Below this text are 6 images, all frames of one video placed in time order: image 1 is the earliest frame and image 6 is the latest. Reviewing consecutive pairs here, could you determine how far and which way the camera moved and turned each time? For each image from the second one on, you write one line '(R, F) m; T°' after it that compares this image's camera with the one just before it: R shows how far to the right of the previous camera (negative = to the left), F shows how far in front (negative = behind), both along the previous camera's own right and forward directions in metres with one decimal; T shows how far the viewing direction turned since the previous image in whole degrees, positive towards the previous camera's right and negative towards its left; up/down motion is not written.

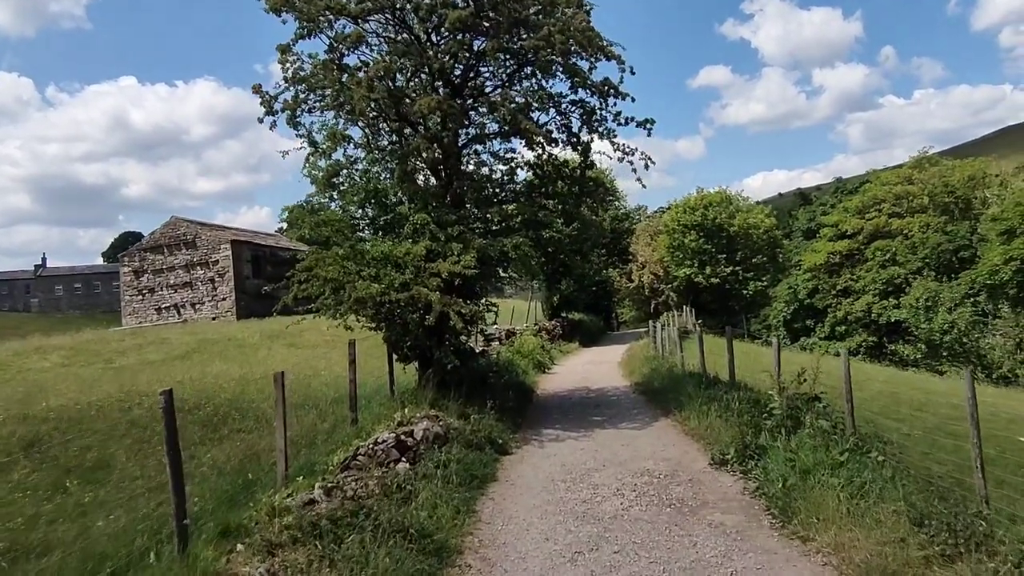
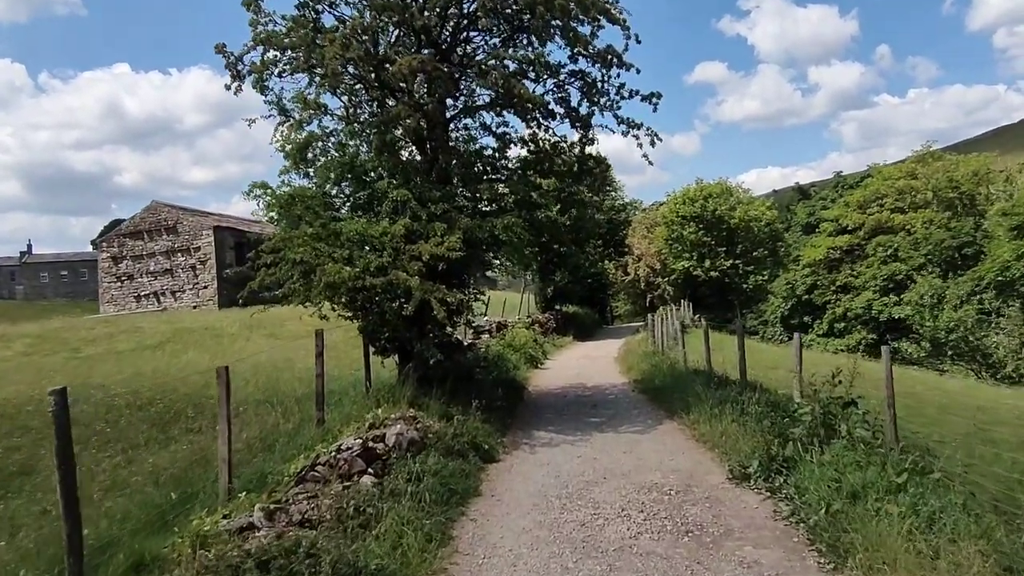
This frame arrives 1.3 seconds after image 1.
(0.0, +1.4) m; 0°
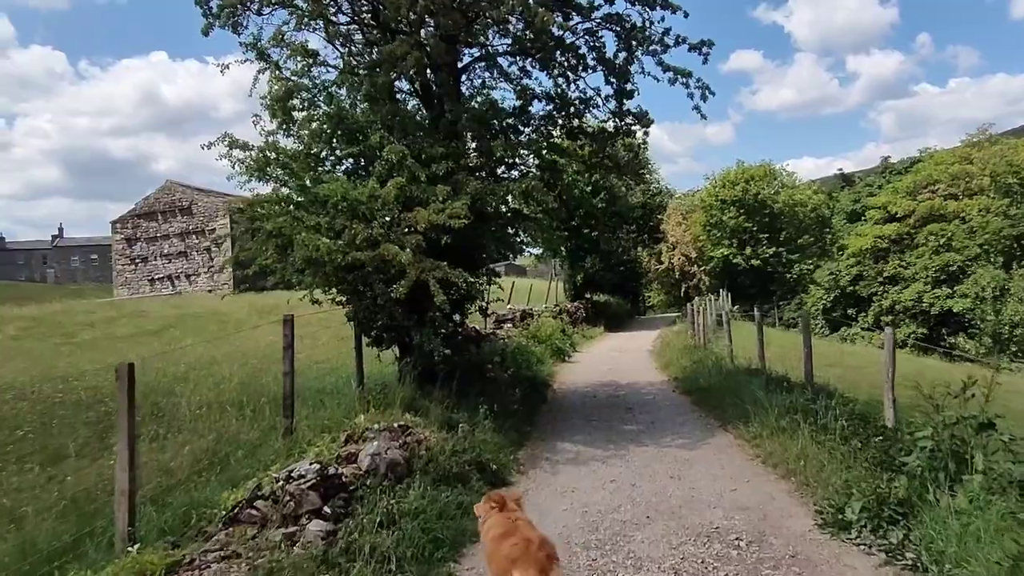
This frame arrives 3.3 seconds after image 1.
(+0.1, +2.2) m; -2°
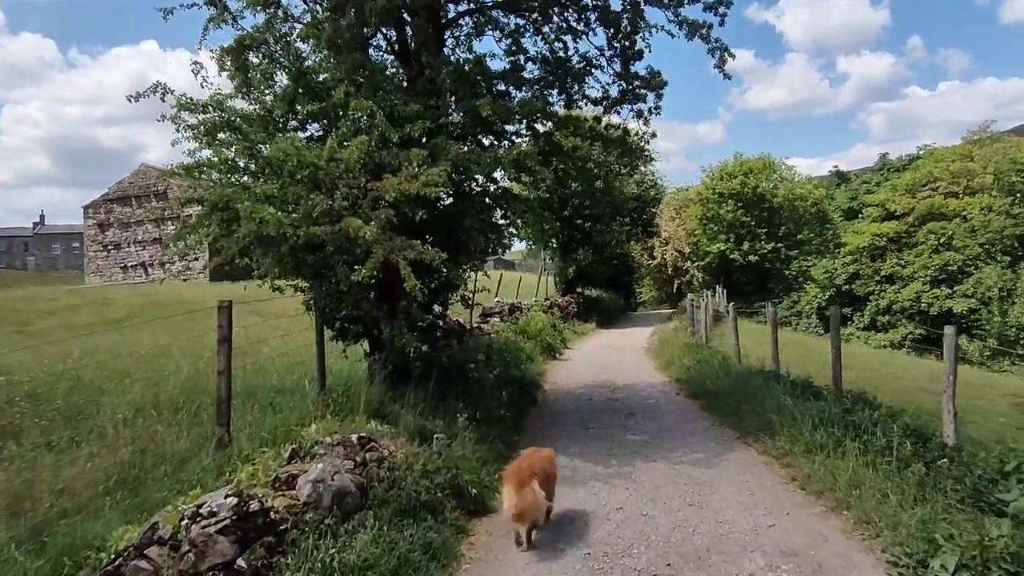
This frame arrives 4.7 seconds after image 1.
(0.0, +1.5) m; +1°
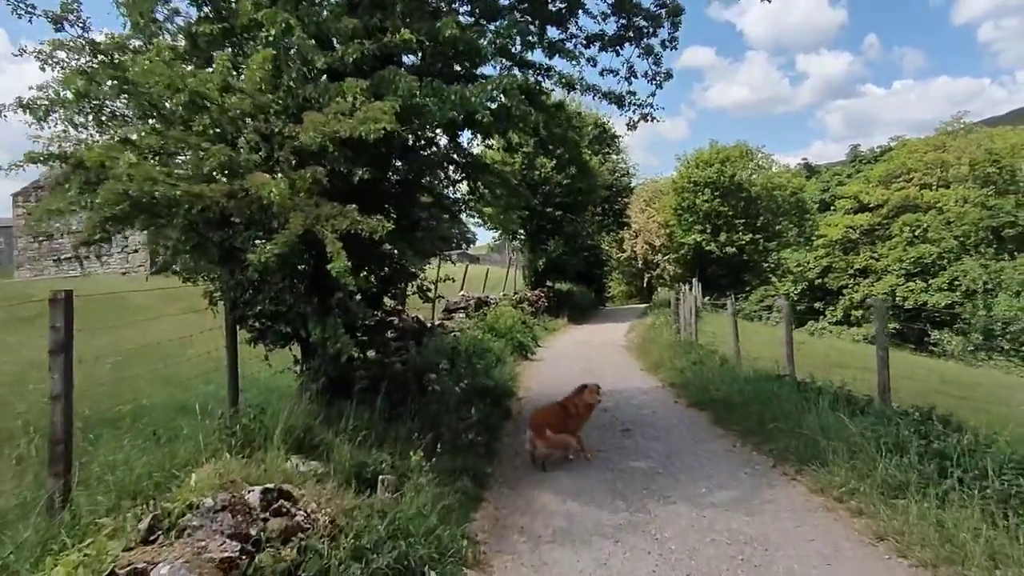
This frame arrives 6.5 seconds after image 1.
(-0.1, +2.1) m; +2°
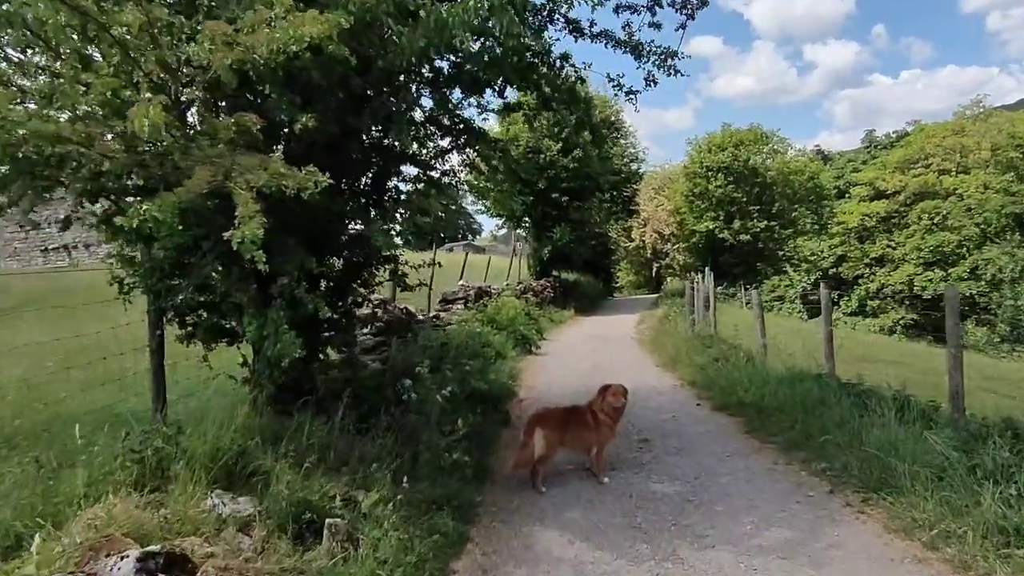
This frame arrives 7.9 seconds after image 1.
(+0.1, +1.4) m; 0°
